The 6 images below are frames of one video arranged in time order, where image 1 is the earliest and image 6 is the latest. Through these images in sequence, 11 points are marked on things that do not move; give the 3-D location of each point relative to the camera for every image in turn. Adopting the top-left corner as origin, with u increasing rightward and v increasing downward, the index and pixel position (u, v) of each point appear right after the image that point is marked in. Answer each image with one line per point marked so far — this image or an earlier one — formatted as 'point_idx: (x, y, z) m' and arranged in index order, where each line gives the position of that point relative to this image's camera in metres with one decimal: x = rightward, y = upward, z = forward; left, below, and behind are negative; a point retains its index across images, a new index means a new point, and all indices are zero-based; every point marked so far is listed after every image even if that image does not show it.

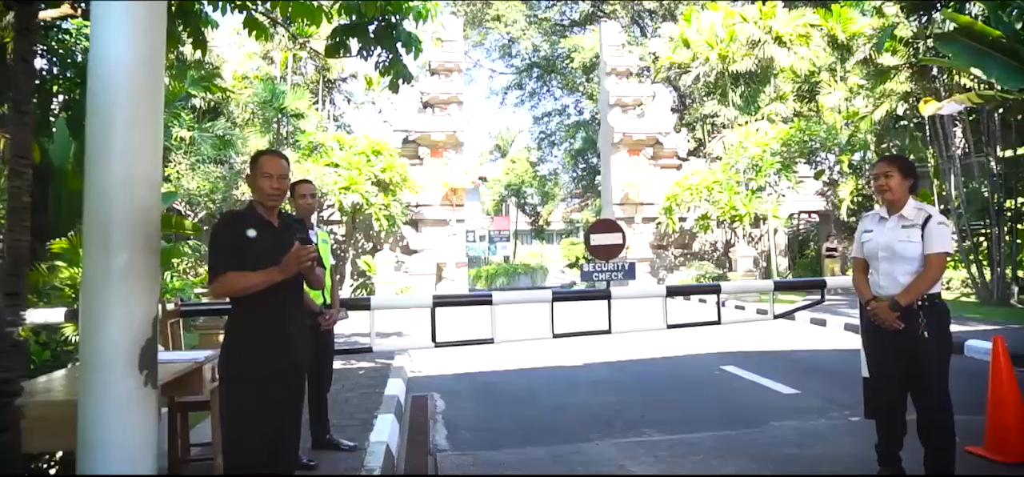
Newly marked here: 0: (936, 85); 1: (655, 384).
0: (+8.3, +3.0, +15.2) m
1: (+1.3, -1.4, +7.3) m
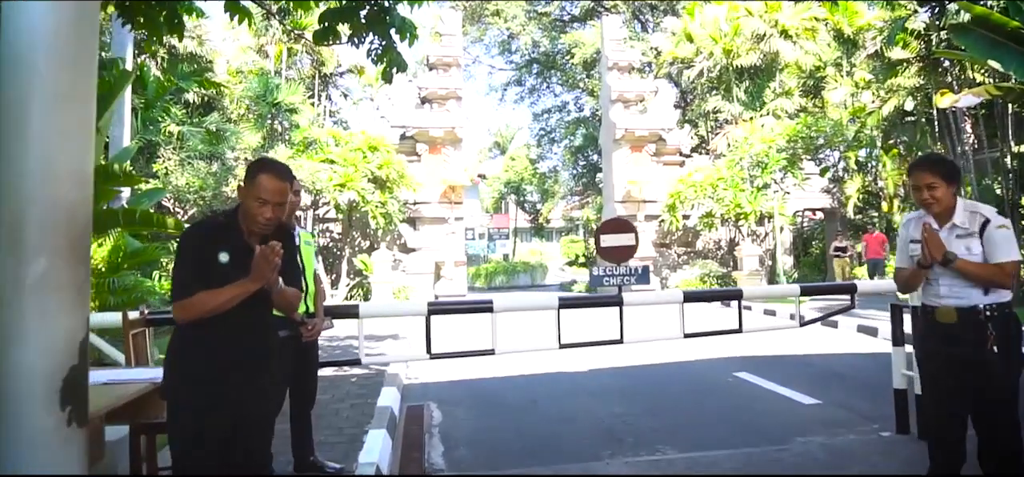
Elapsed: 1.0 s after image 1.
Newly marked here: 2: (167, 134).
0: (+8.3, +3.0, +14.8) m
1: (+1.3, -1.4, +6.9) m
2: (-5.6, +1.7, +12.8) m
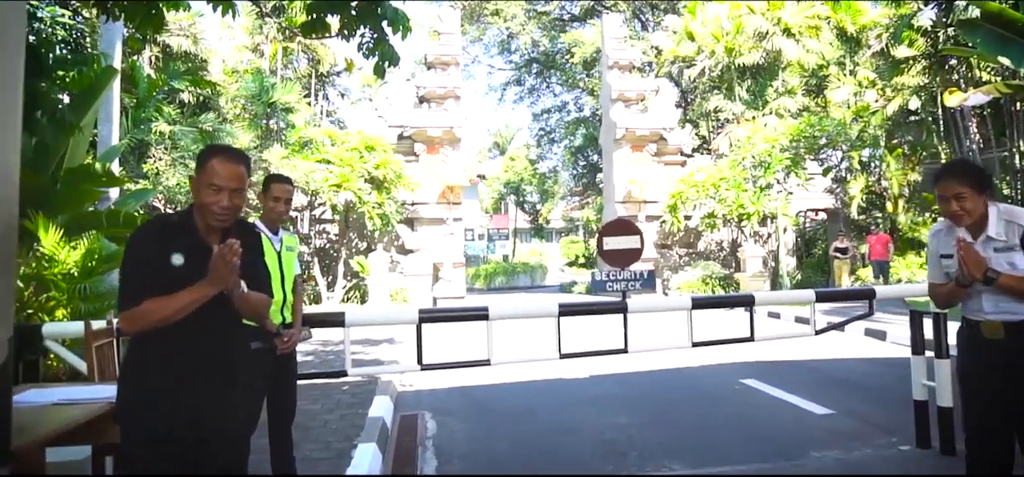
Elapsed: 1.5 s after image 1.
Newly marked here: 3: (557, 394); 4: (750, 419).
0: (+8.3, +3.0, +14.5) m
1: (+1.3, -1.4, +6.6) m
2: (-5.7, +1.7, +12.5) m
3: (+0.4, -1.4, +6.9) m
4: (+1.8, -1.3, +5.8) m
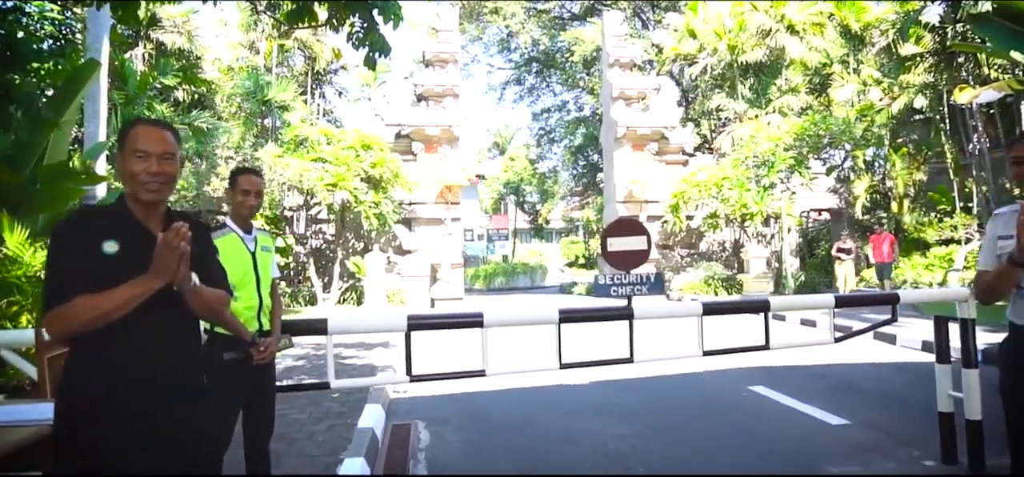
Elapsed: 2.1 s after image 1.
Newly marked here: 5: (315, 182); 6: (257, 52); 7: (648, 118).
0: (+8.3, +3.0, +14.3) m
1: (+1.3, -1.4, +6.3) m
2: (-5.7, +1.7, +12.2) m
3: (+0.4, -1.4, +6.6) m
4: (+1.8, -1.3, +5.5) m
5: (-4.0, +1.1, +15.8) m
6: (-6.2, +4.6, +19.1) m
7: (+3.4, +3.0, +19.4) m
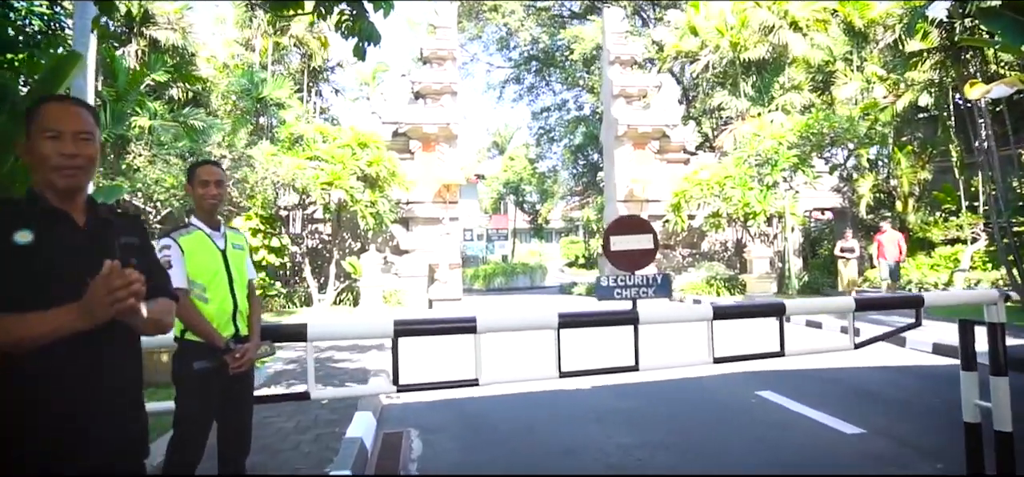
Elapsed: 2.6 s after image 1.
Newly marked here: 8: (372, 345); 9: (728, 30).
0: (+8.2, +3.0, +14.0) m
1: (+1.3, -1.4, +6.0) m
2: (-5.7, +1.7, +11.9) m
3: (+0.4, -1.4, +6.4) m
4: (+1.7, -1.3, +5.3) m
5: (-4.0, +1.2, +15.5) m
6: (-6.3, +4.6, +18.8) m
7: (+3.4, +3.0, +19.1) m
8: (-1.7, -1.3, +9.5) m
9: (+5.4, +5.2, +19.5) m
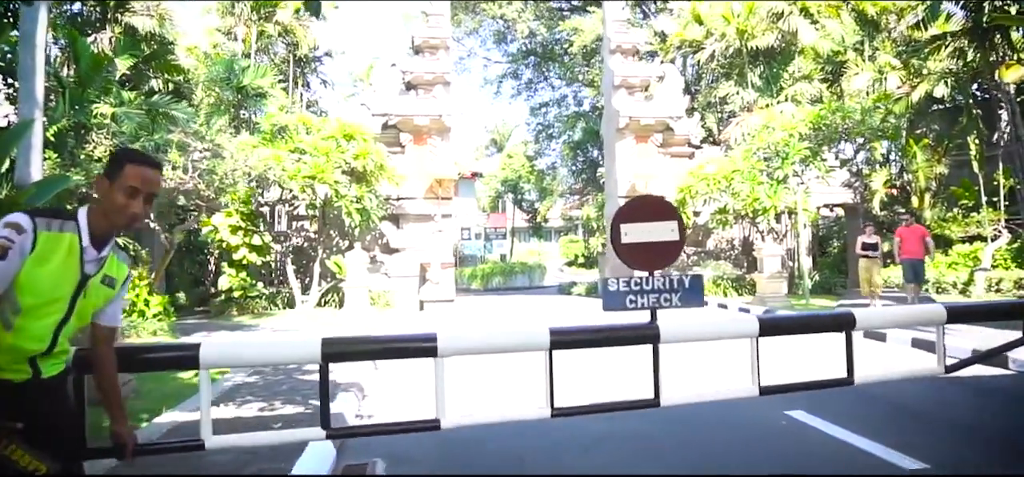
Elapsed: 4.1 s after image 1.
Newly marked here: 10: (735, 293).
0: (+8.1, +3.1, +13.1) m
1: (+1.2, -1.3, +5.1) m
2: (-5.8, +1.7, +11.0) m
3: (+0.3, -1.3, +5.4) m
4: (+1.7, -1.3, +4.3) m
5: (-4.1, +1.2, +14.6) m
6: (-6.4, +4.6, +17.9) m
7: (+3.3, +3.0, +18.2) m
8: (-1.8, -1.3, +8.6) m
9: (+5.3, +5.3, +18.6) m
10: (+5.1, -1.3, +17.9) m
